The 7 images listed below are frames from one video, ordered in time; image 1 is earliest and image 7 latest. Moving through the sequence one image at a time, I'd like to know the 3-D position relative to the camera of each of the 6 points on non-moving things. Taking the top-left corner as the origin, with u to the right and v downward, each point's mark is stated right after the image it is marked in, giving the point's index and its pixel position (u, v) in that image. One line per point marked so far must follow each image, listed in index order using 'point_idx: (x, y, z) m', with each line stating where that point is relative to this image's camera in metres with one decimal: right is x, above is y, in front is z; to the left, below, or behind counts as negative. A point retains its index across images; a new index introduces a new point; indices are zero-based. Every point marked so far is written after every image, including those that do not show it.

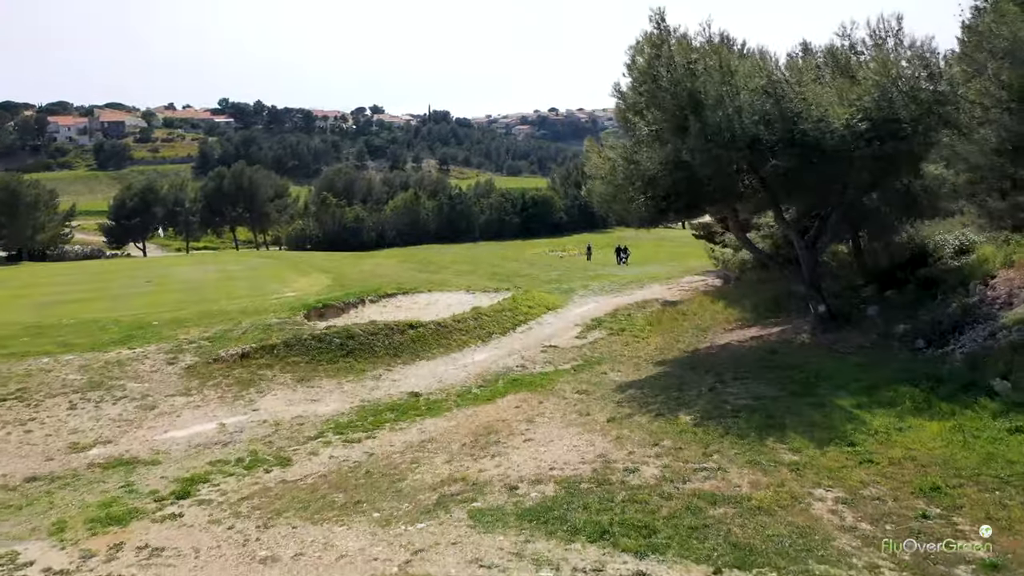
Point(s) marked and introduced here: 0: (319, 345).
0: (-4.5, -1.3, +18.9) m
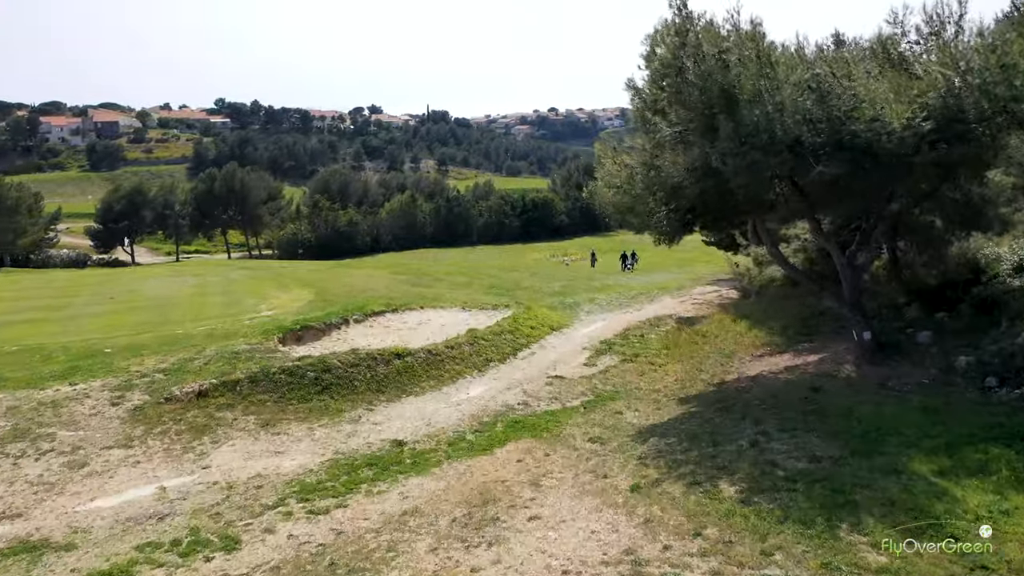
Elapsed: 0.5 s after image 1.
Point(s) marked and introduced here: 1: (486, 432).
0: (-4.4, -1.9, +16.4) m
1: (-0.5, -2.7, +15.2) m
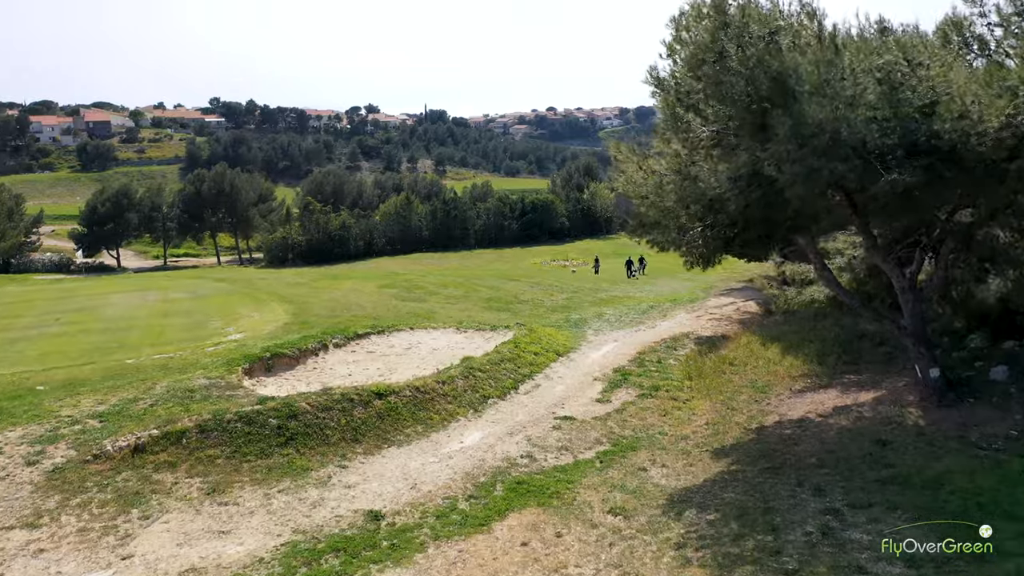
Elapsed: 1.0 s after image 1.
0: (-4.4, -2.4, +13.7) m
1: (-0.4, -3.2, +12.4) m
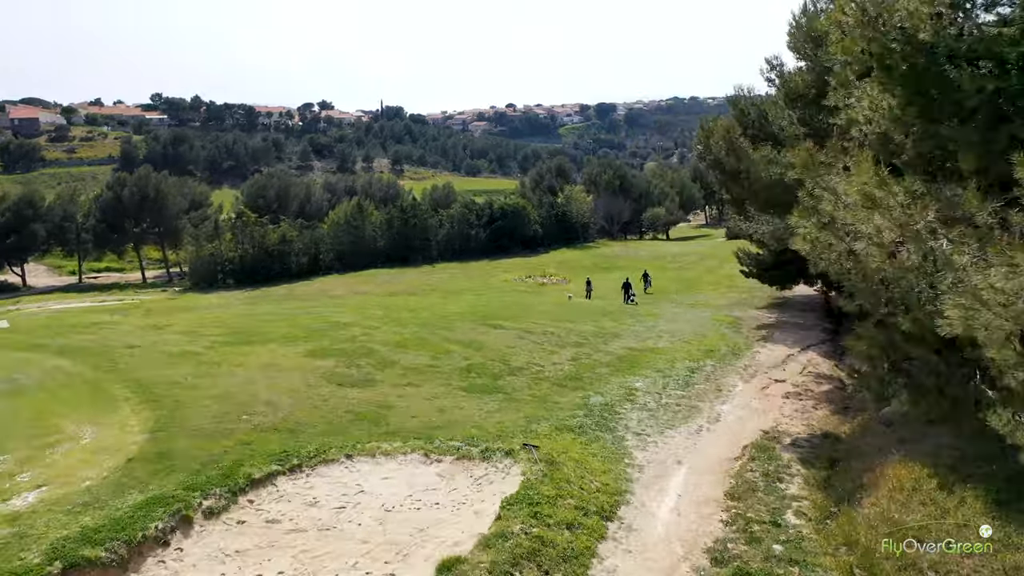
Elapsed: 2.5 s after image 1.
0: (-3.9, -4.1, +4.5) m
1: (+0.2, -4.9, +3.4) m
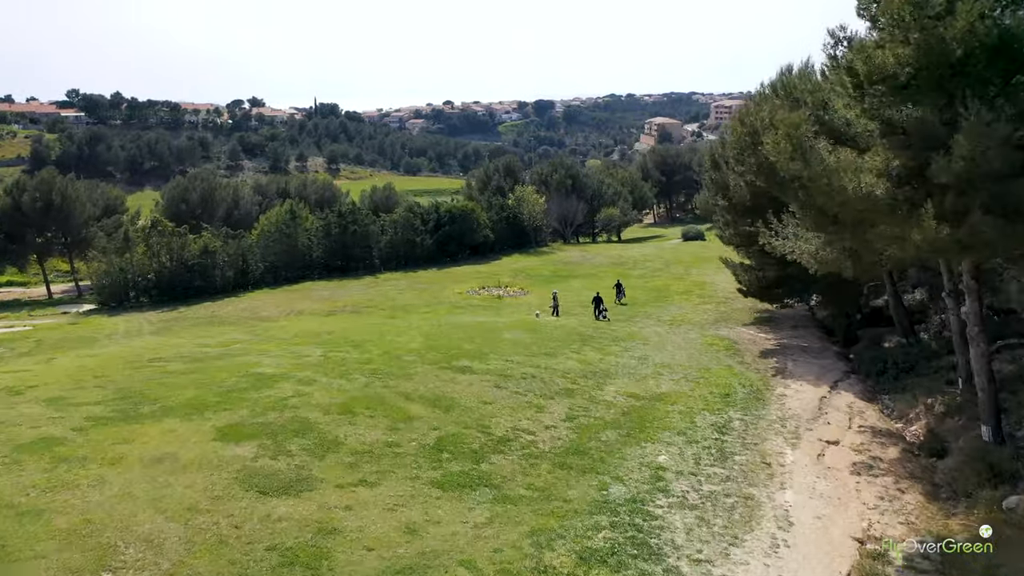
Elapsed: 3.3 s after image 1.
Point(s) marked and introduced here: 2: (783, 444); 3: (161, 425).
0: (-2.9, -5.2, -1.0) m
1: (+1.2, -5.9, -1.7) m
2: (+5.7, -3.3, +17.5) m
3: (-6.5, -2.5, +15.4) m
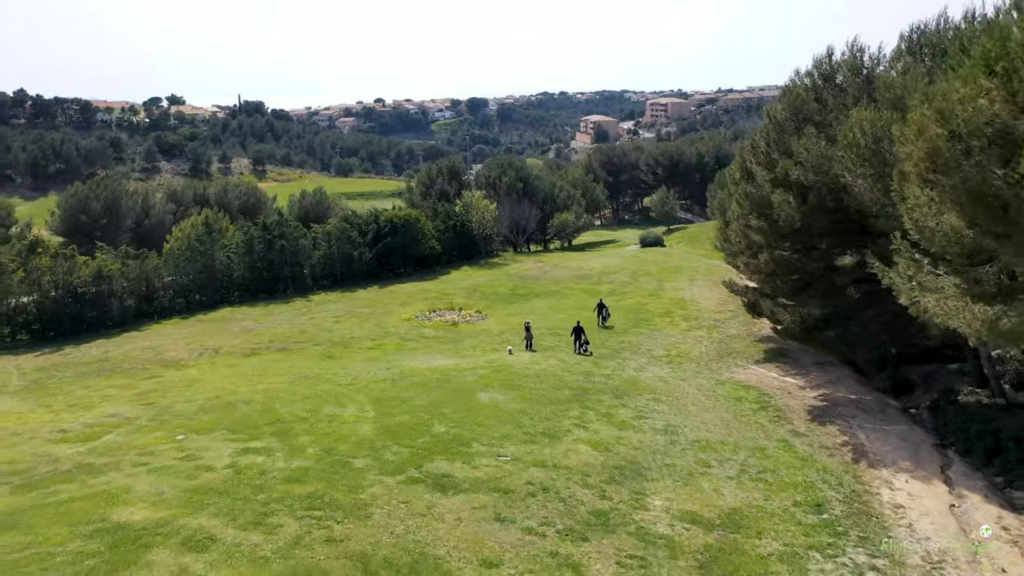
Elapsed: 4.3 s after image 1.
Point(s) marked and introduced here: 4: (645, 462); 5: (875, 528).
0: (-0.9, -6.6, -8.1) m
1: (+3.2, -7.2, -8.5) m
2: (+6.1, -4.6, +11.0) m
3: (-5.9, -4.0, +7.9) m
4: (+2.9, -3.8, +17.8) m
5: (+6.4, -4.2, +14.5) m
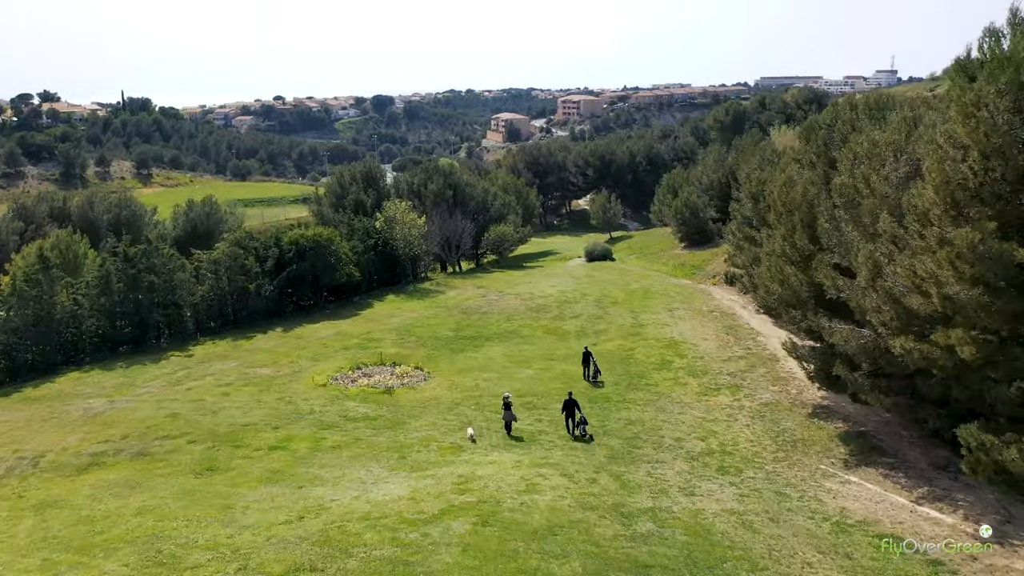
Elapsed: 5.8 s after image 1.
0: (+3.1, -8.8, -18.9) m
1: (+7.3, -9.3, -18.9) m
2: (+8.0, -6.5, +0.8) m
3: (-3.7, -6.3, -3.5) m
4: (+4.0, -5.9, +7.2) m
5: (+7.8, -6.2, +4.4) m
